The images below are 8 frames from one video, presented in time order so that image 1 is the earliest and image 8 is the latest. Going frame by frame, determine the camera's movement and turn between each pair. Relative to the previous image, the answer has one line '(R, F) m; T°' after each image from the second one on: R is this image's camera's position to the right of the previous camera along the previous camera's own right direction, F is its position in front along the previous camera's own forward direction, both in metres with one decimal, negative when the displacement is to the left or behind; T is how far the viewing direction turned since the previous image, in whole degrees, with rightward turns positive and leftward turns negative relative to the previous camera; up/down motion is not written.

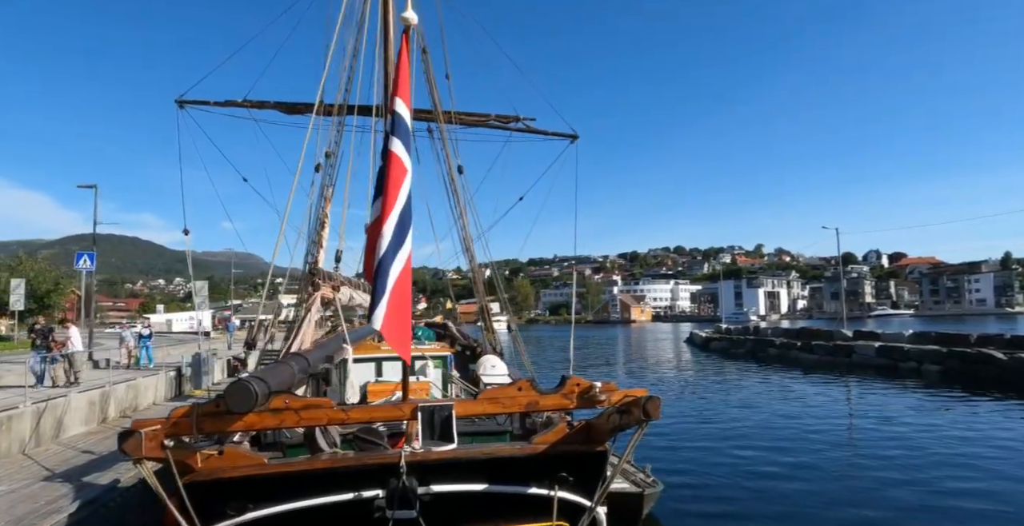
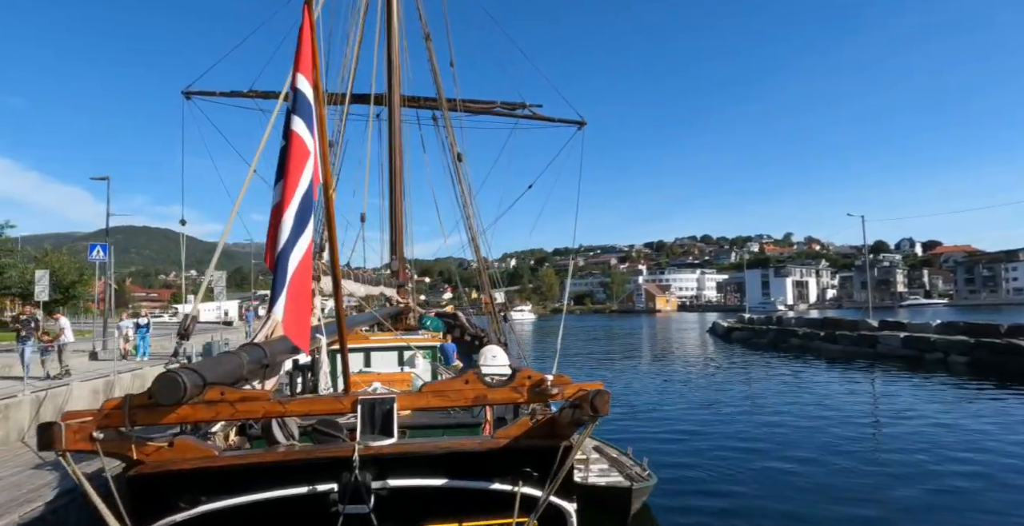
(+0.4, +0.2) m; -2°
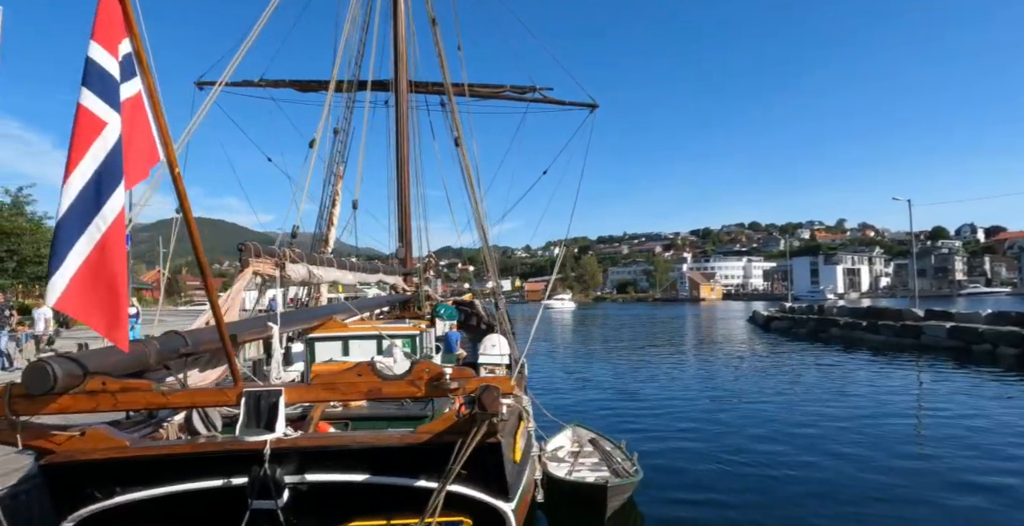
(+0.7, +0.3) m; -4°
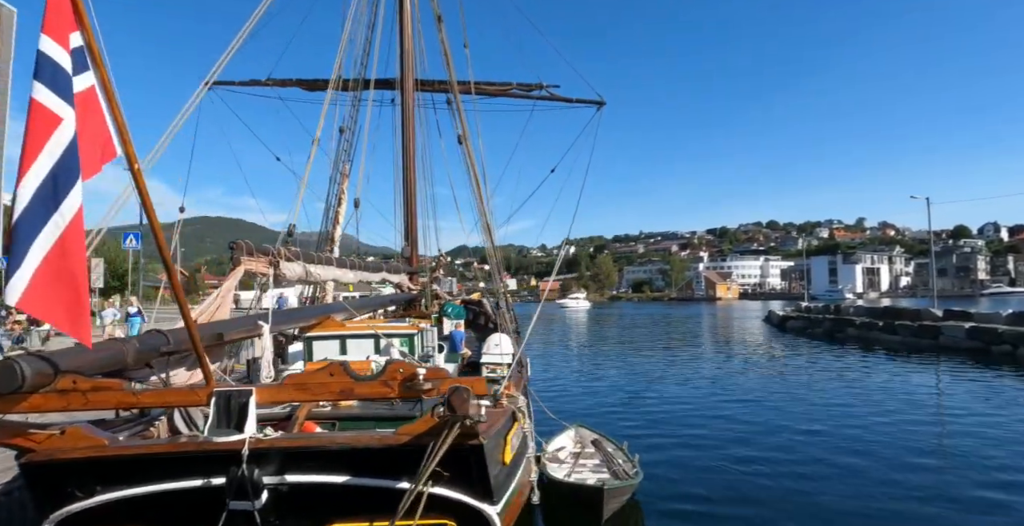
(+0.2, +0.1) m; -1°
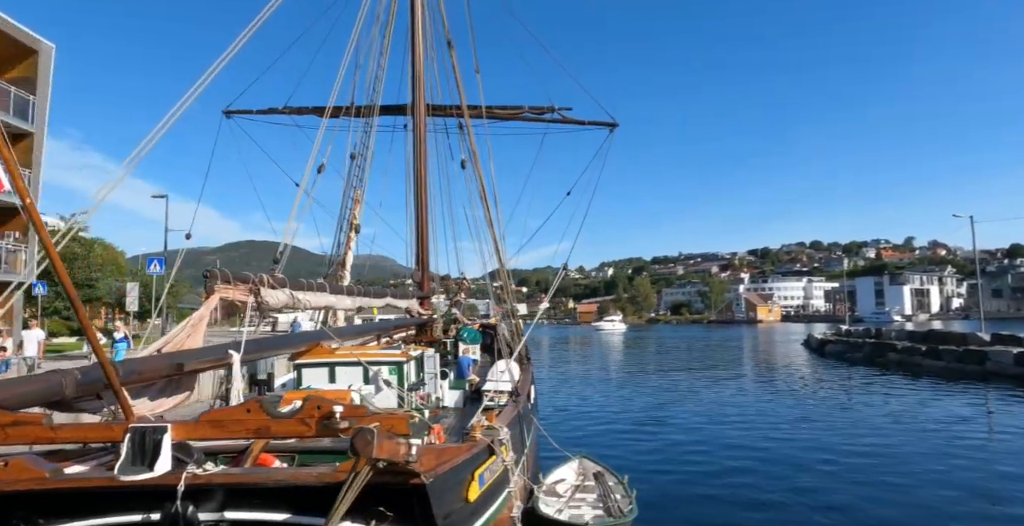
(+0.5, +0.2) m; -3°
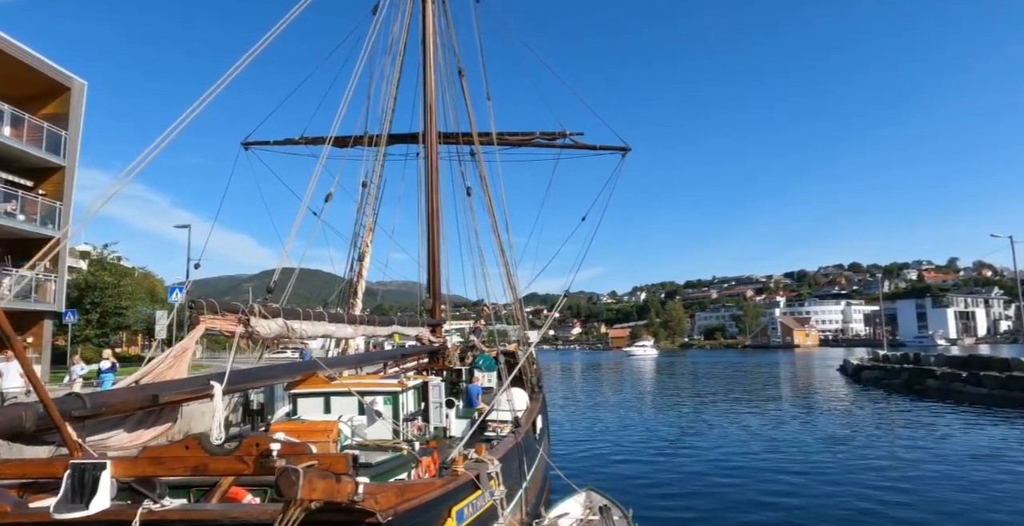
(+0.4, +0.1) m; -3°
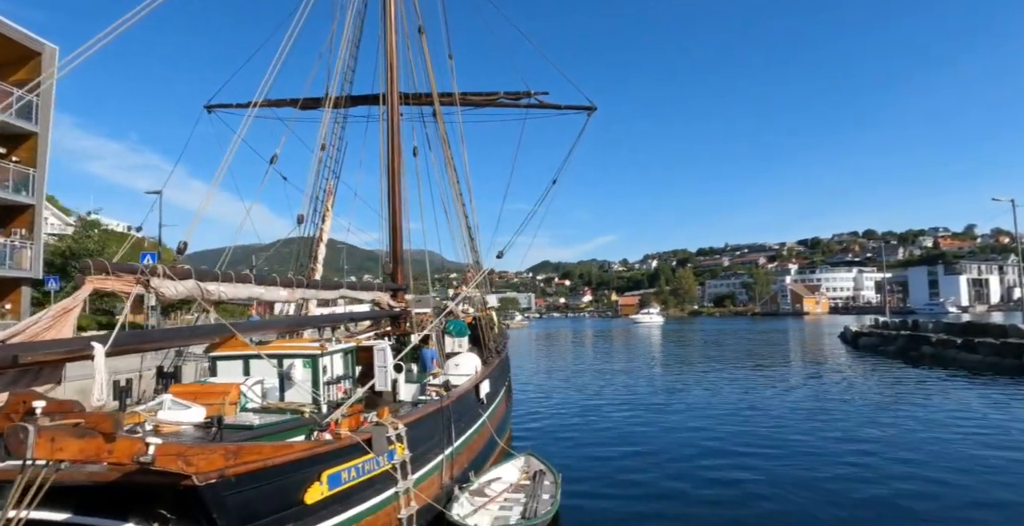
(+1.0, +0.2) m; -1°
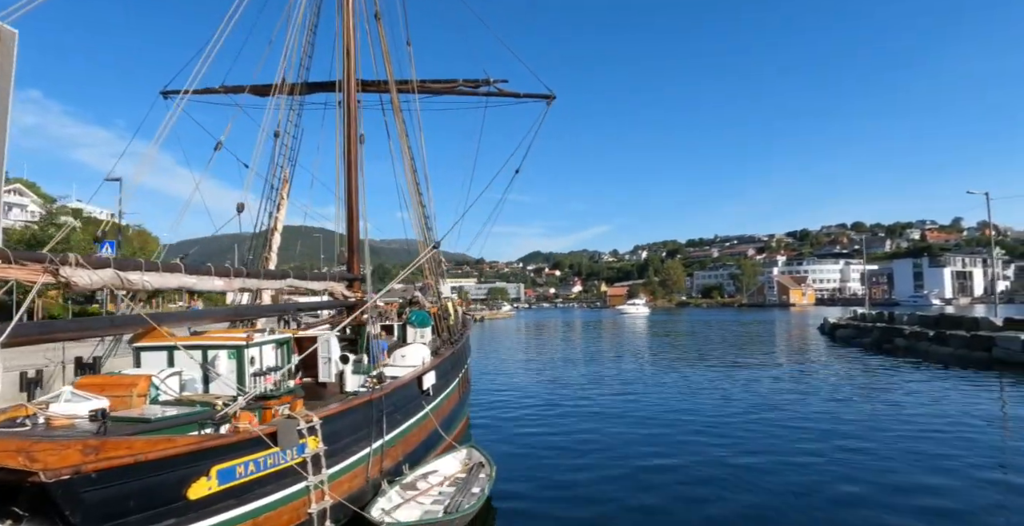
(+0.7, +0.1) m; +1°
